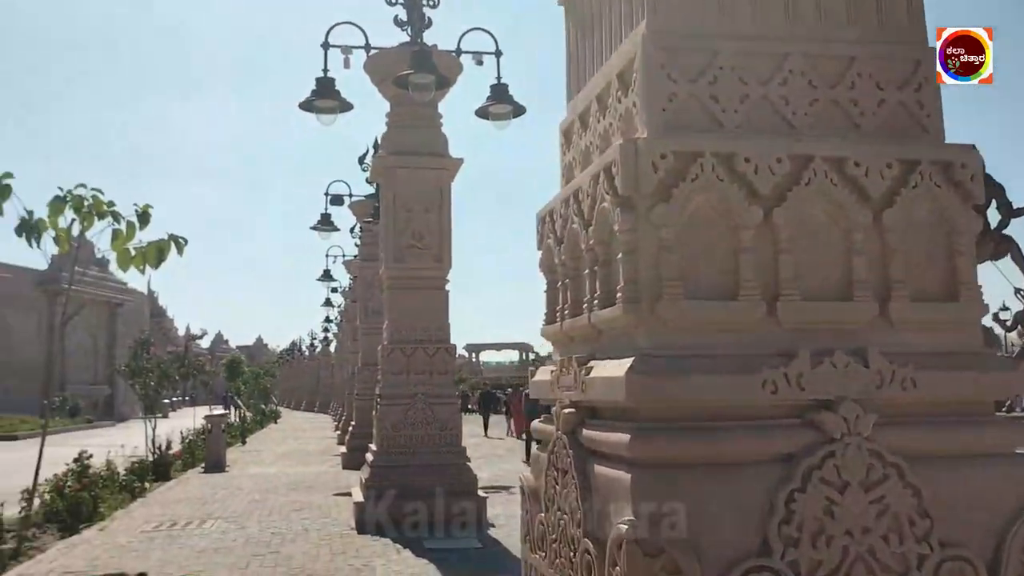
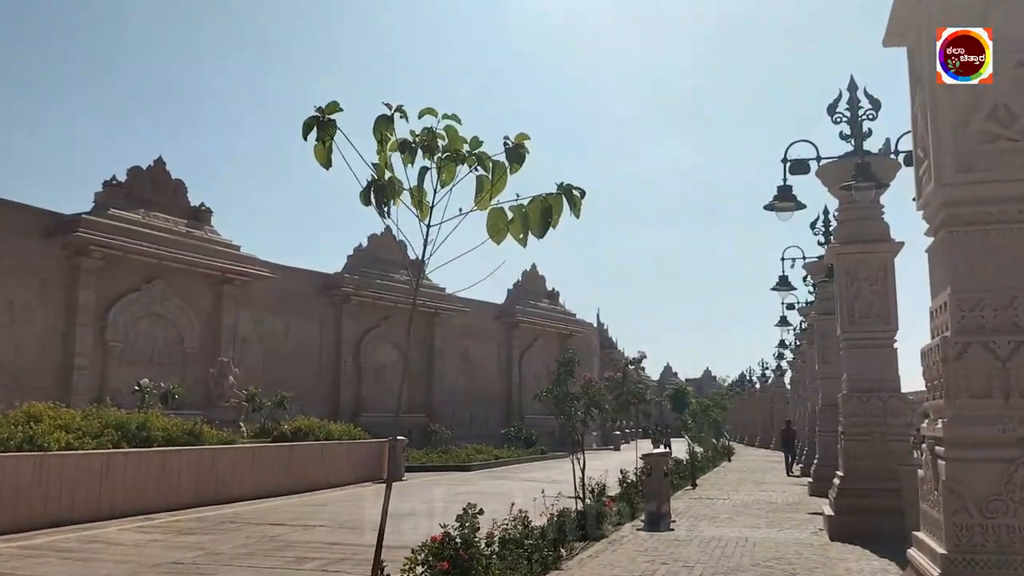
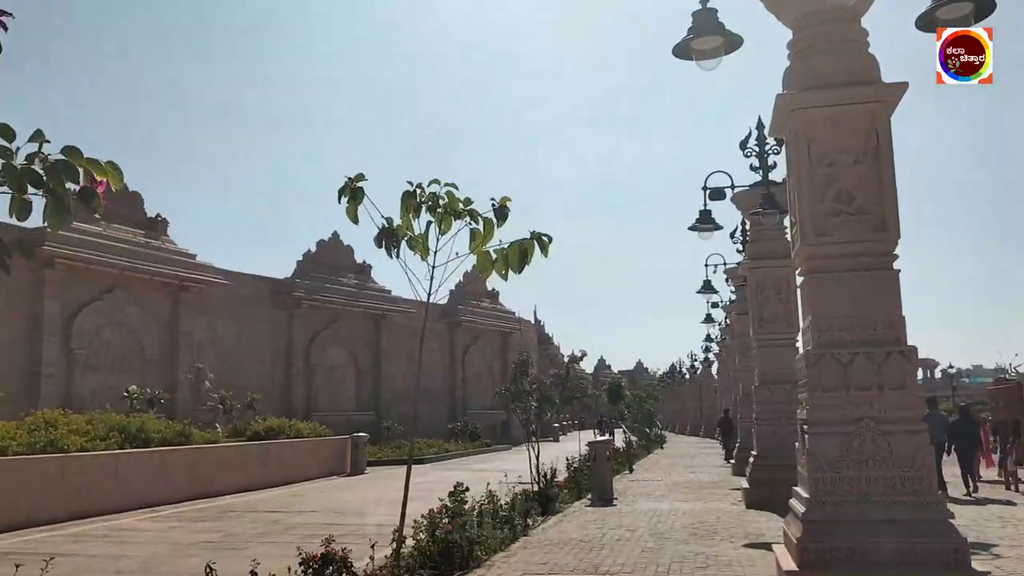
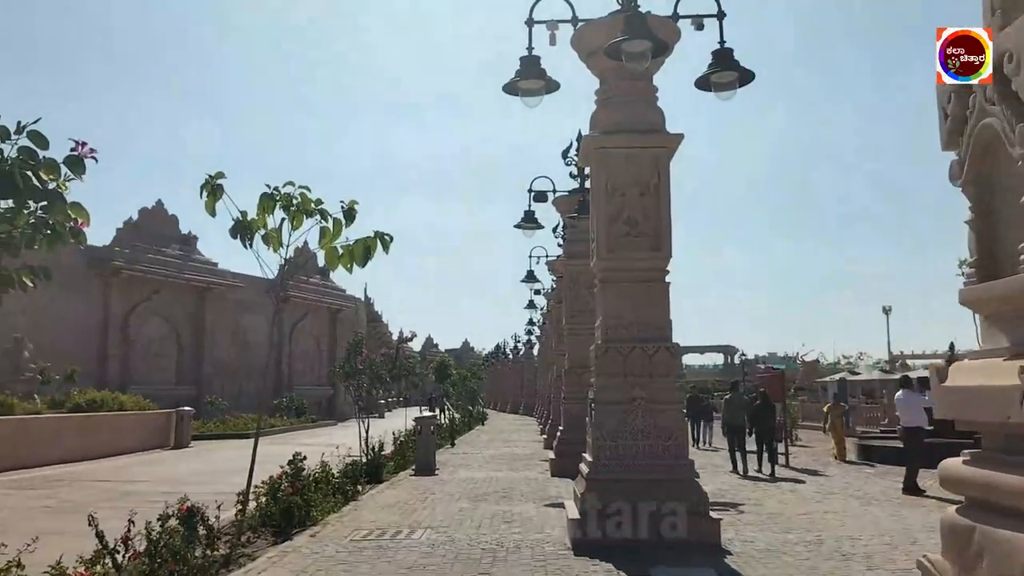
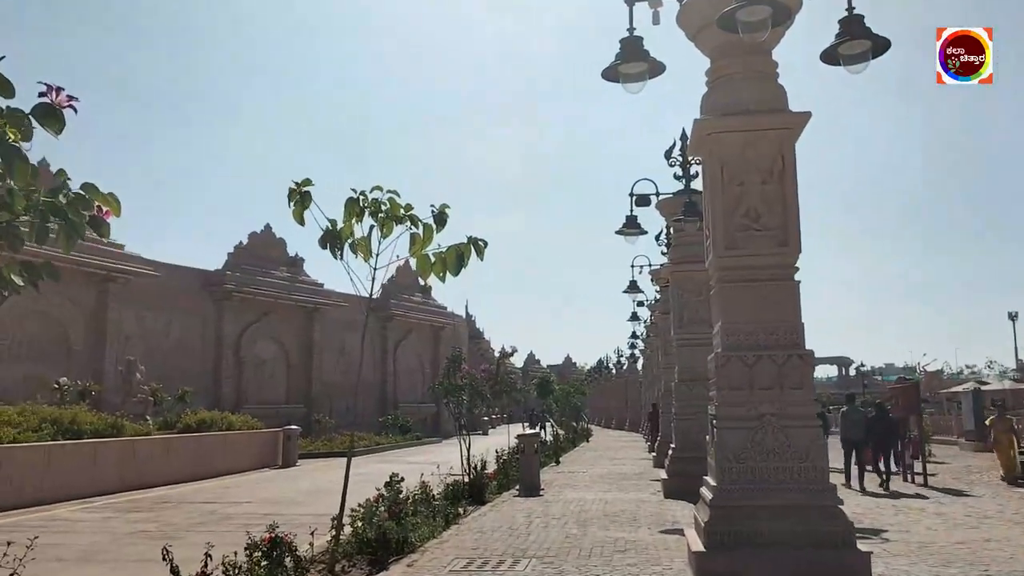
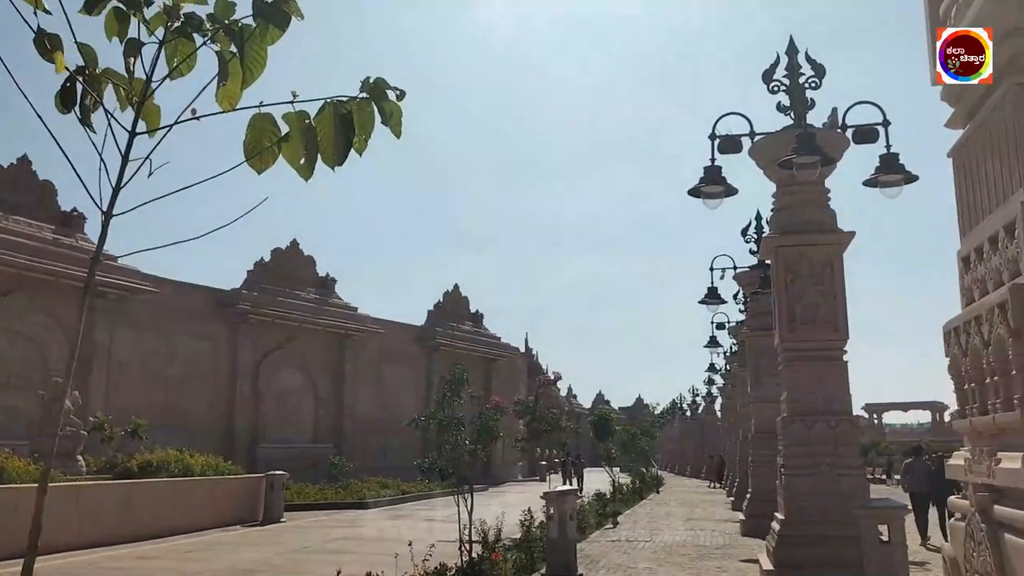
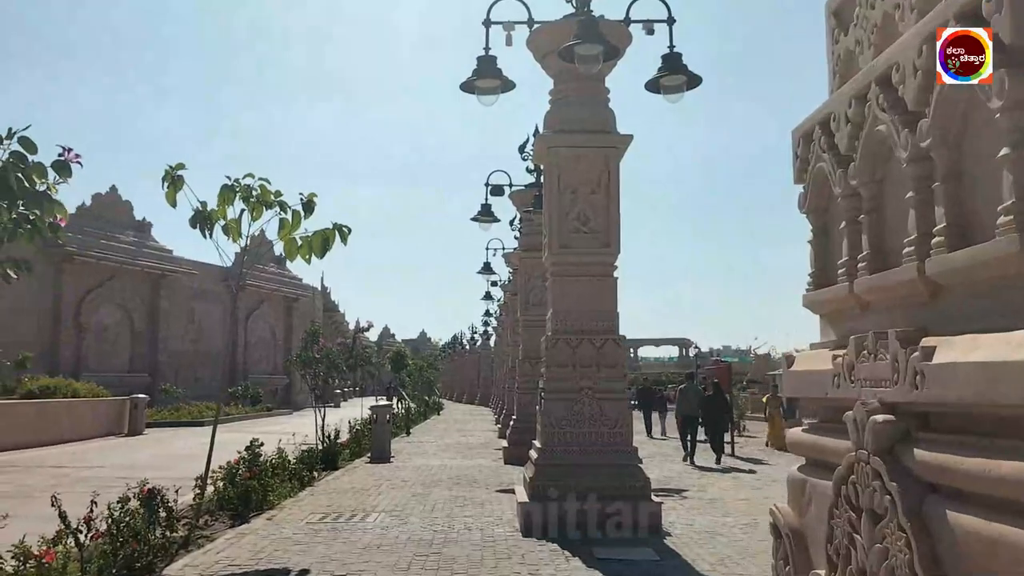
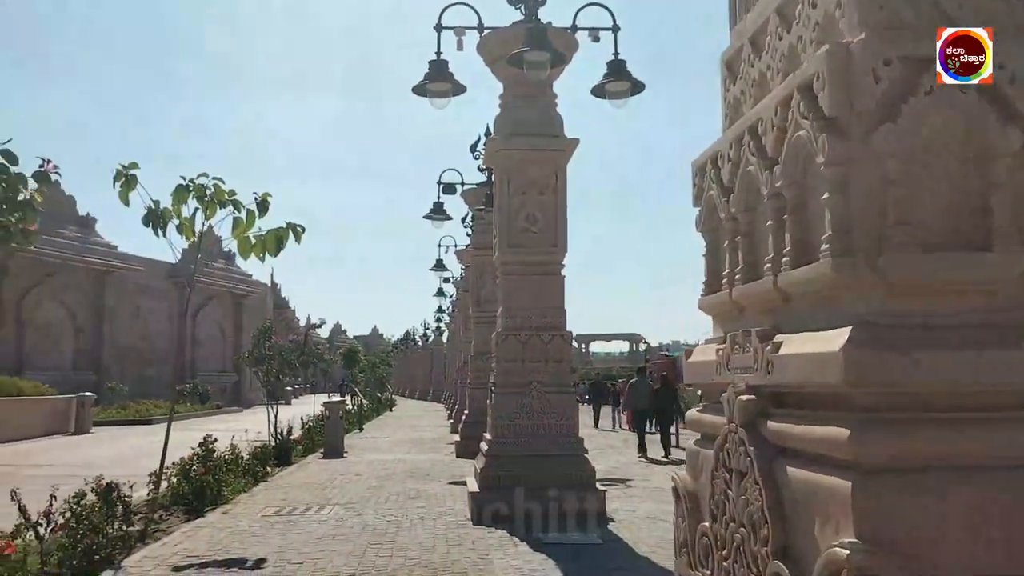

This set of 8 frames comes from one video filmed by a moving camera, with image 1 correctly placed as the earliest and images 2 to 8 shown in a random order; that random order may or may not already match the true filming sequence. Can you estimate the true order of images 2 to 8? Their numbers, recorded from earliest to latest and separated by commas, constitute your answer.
8, 7, 4, 5, 3, 2, 6
